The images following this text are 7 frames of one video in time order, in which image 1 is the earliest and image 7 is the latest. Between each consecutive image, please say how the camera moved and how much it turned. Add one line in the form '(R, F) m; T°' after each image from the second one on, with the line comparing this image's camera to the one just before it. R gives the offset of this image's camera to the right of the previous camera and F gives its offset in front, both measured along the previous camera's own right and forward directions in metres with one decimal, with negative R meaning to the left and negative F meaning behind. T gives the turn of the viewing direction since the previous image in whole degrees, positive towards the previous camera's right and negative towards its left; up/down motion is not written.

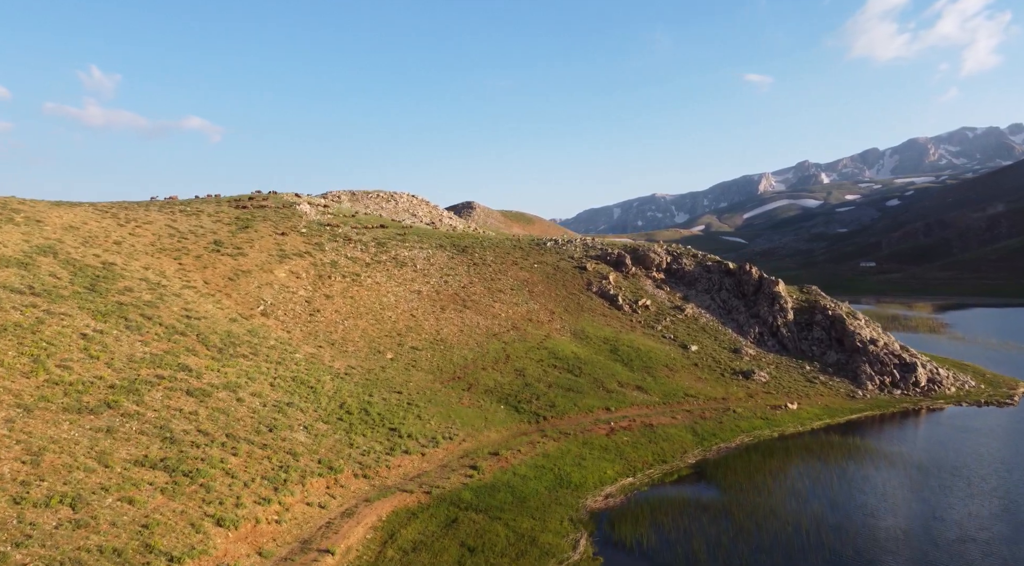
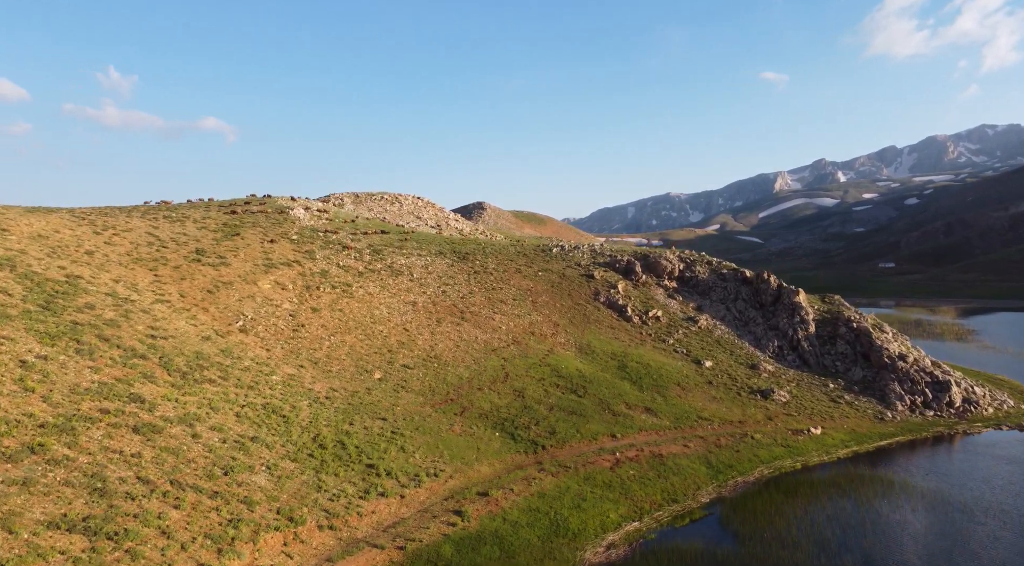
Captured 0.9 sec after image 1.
(+1.0, +3.8) m; -1°
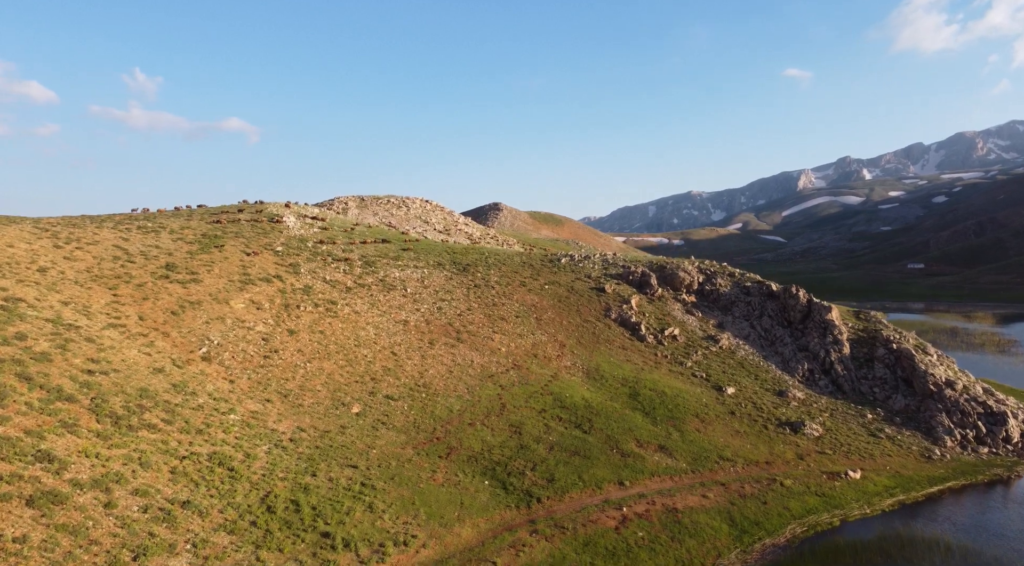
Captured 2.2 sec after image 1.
(+1.5, +5.3) m; -2°
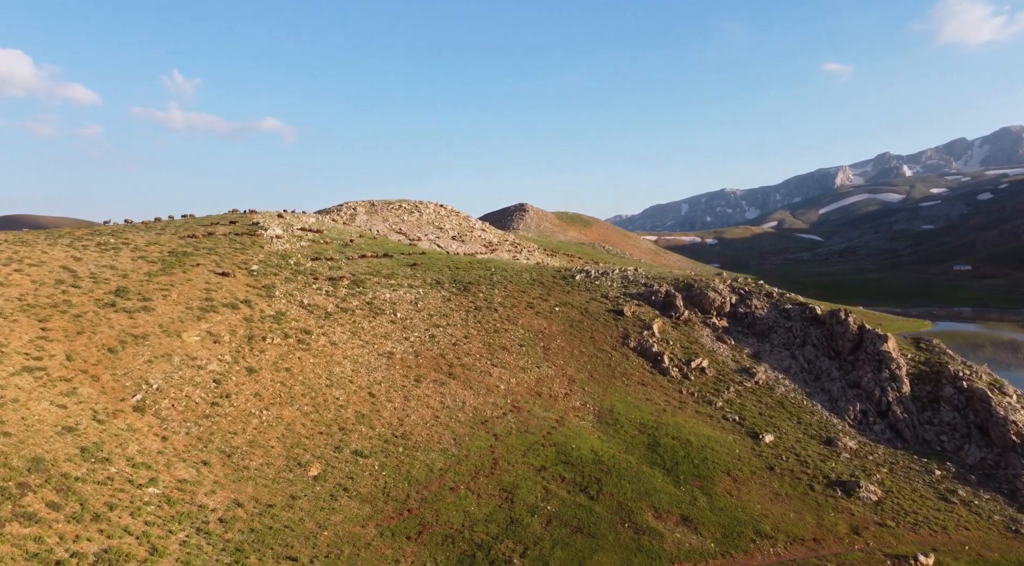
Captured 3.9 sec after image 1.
(+2.0, +7.2) m; -3°
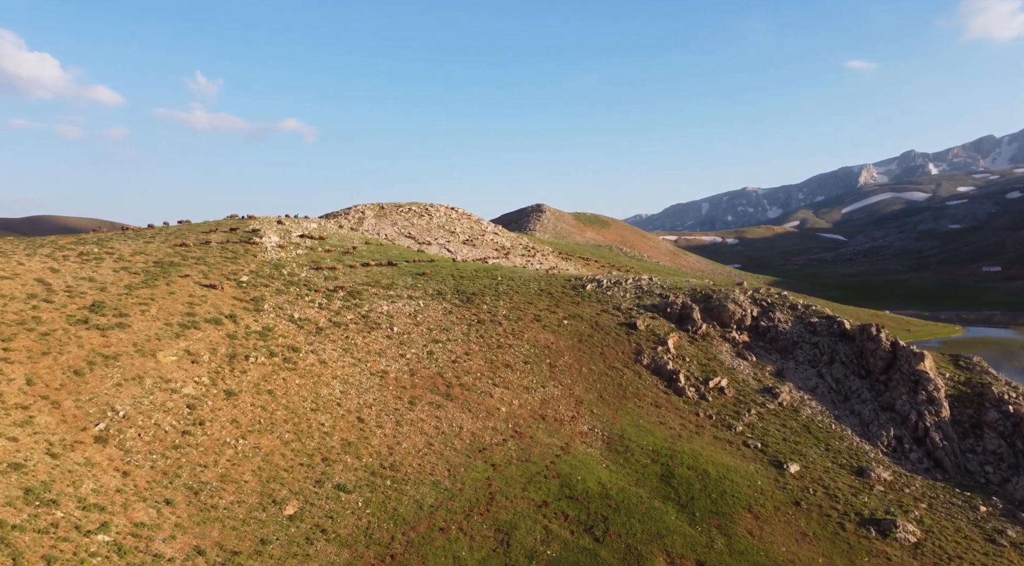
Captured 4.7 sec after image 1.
(+1.0, +3.4) m; -2°
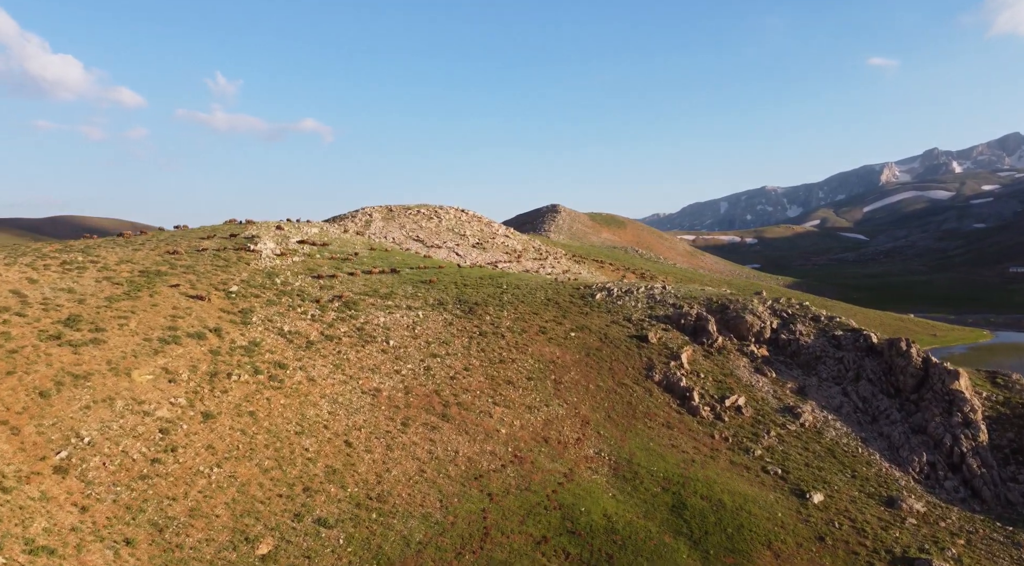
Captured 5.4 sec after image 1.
(+0.9, +2.8) m; -1°
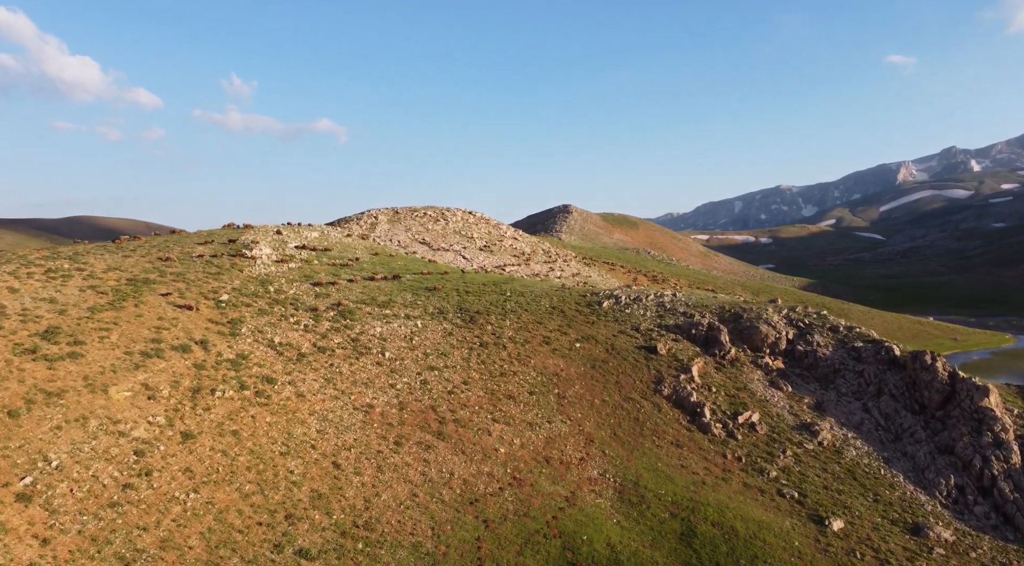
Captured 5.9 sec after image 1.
(+0.7, +2.2) m; -1°
